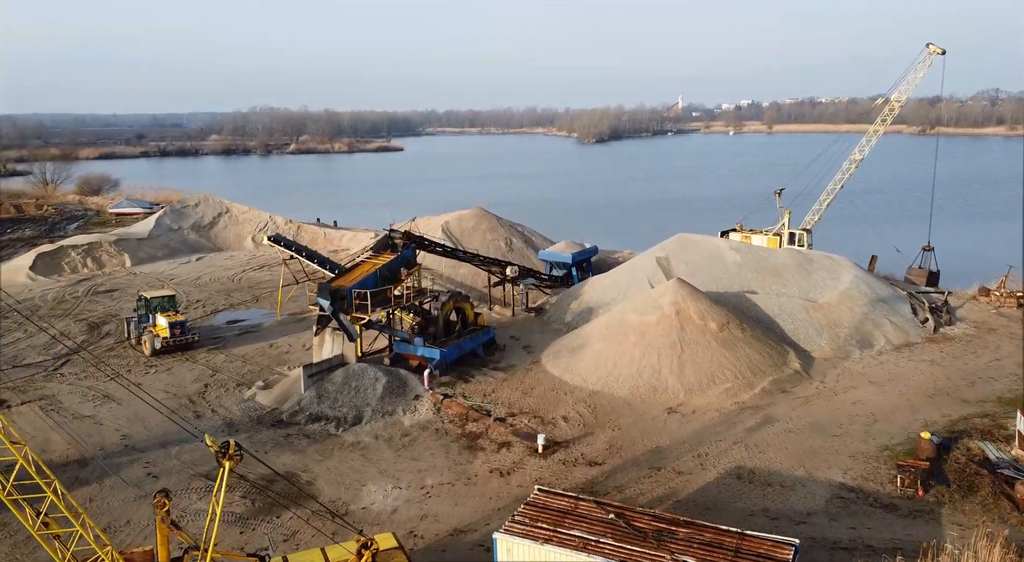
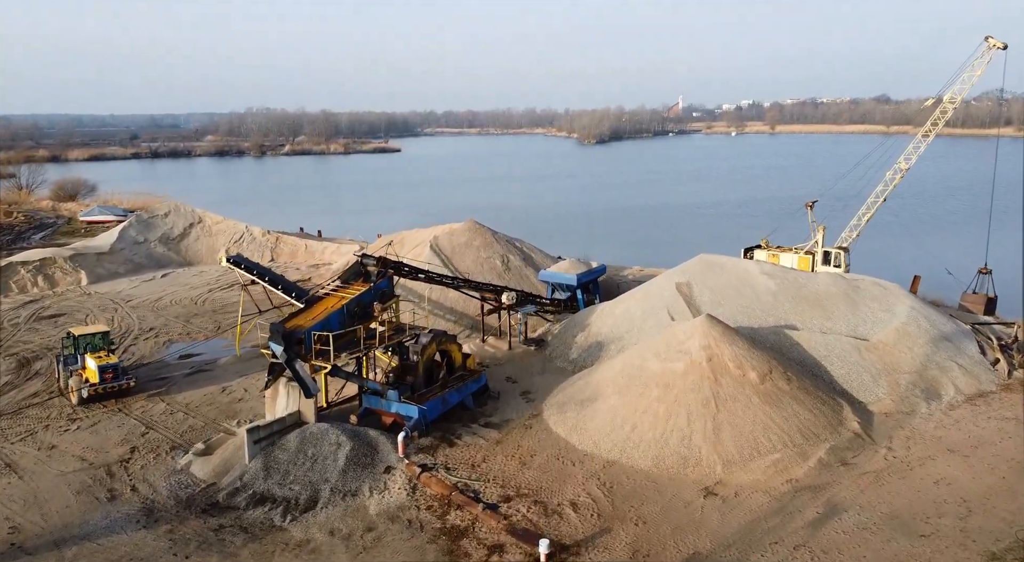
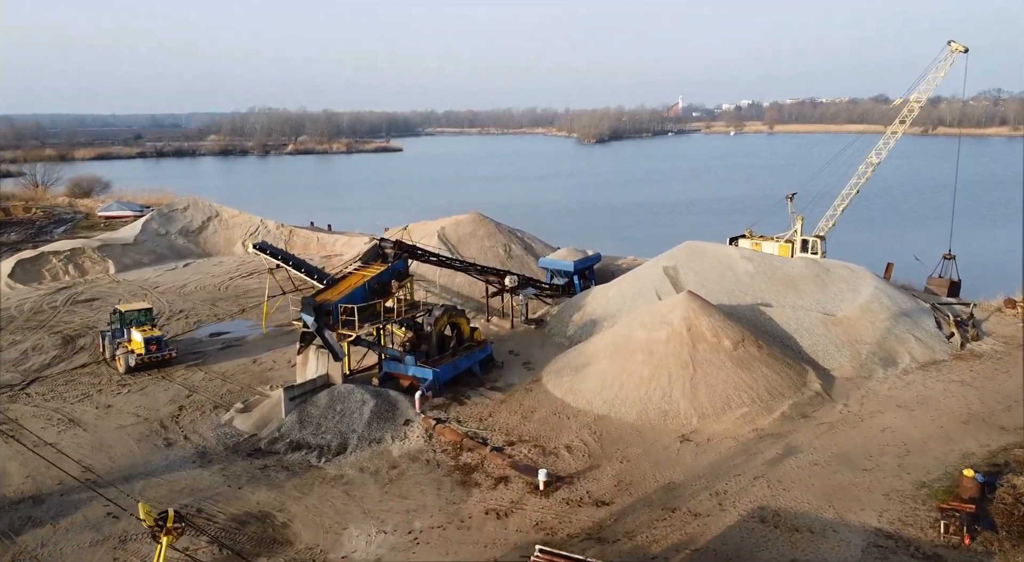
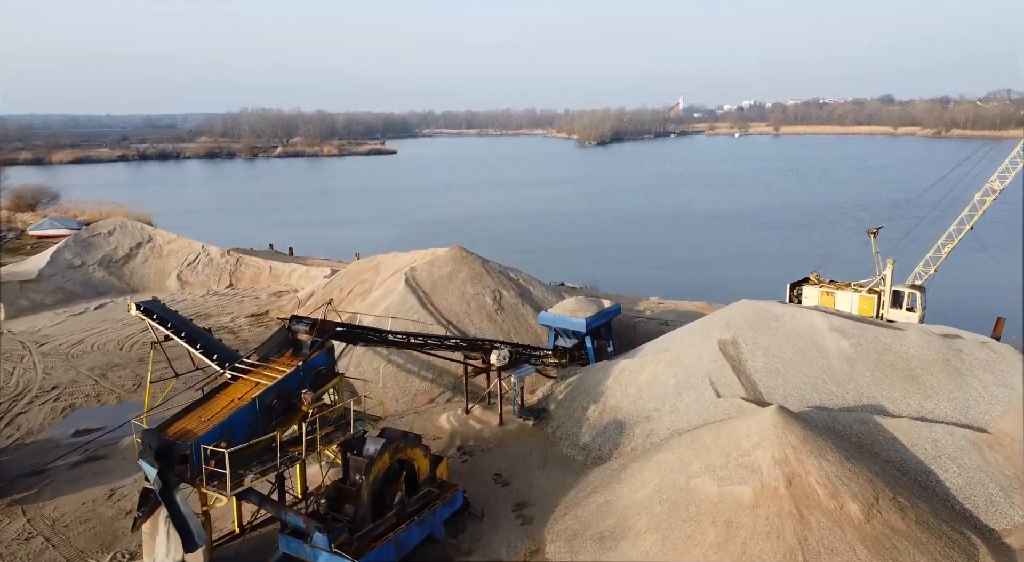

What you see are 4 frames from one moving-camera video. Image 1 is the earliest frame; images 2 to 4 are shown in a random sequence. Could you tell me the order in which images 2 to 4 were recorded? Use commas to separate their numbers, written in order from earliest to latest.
3, 2, 4
